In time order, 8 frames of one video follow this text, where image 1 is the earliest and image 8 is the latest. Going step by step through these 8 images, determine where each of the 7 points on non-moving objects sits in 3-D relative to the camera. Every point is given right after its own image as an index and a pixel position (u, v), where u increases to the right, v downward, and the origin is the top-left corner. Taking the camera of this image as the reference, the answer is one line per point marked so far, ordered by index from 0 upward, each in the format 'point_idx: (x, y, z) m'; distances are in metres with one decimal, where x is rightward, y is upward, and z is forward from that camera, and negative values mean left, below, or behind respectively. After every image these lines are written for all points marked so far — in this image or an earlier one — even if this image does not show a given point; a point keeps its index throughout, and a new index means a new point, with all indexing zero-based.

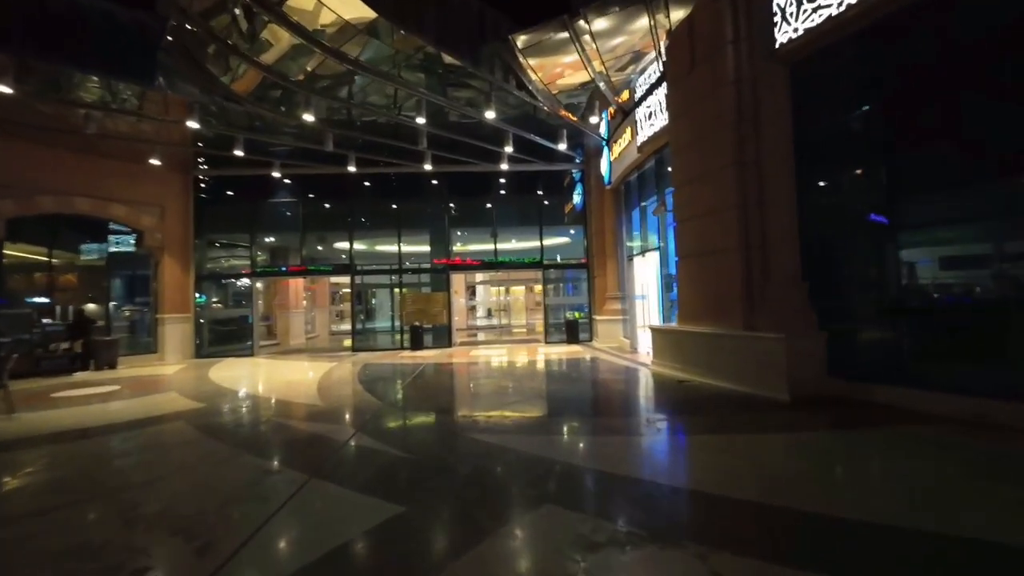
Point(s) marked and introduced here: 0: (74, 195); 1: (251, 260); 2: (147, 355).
0: (-10.9, +2.3, +10.6) m
1: (-7.8, +0.8, +13.0) m
2: (-10.0, -1.8, +11.7) m
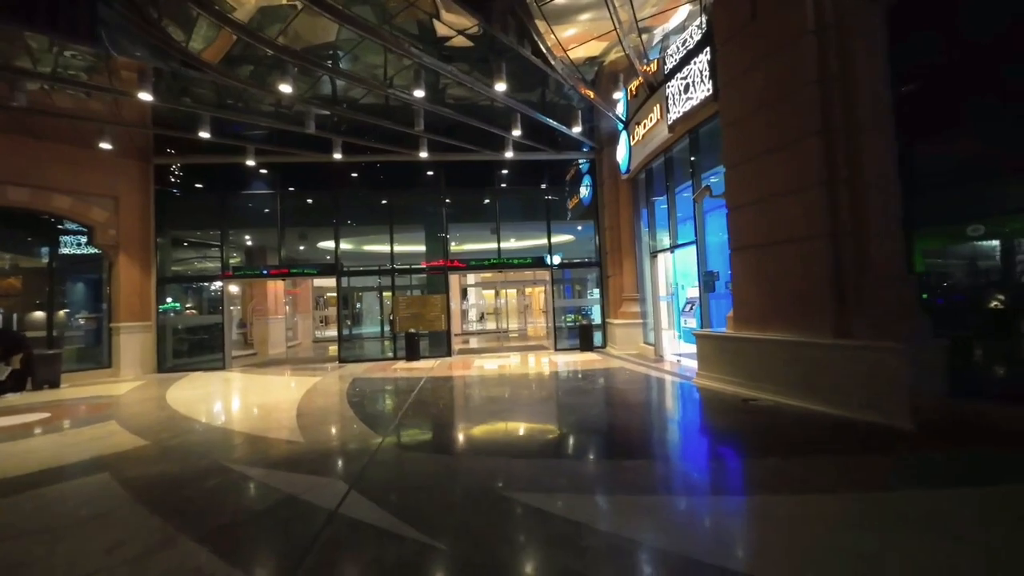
0: (-10.7, +2.2, +9.0) m
1: (-7.7, +0.7, +11.5) m
2: (-9.7, -1.9, +10.1) m
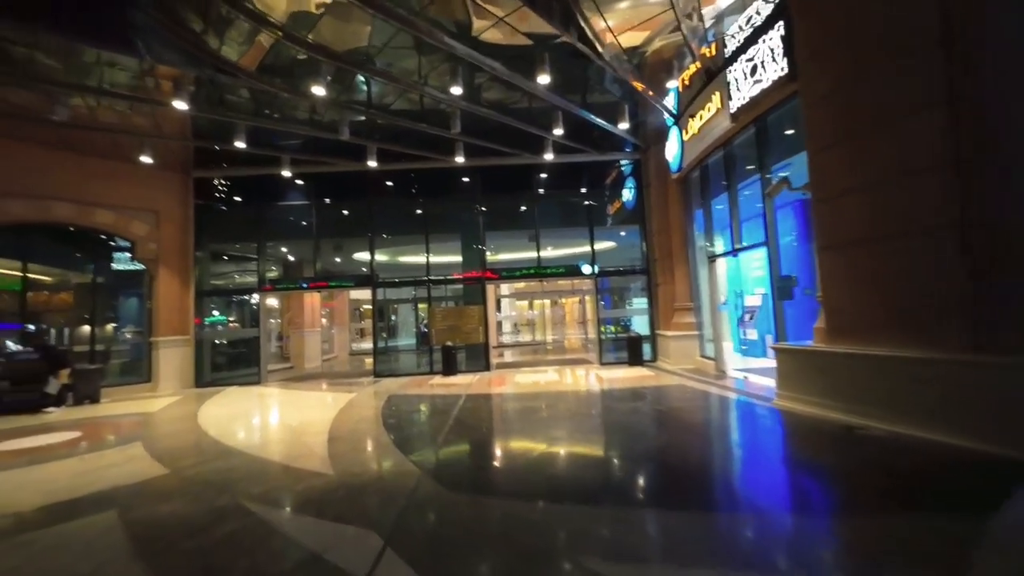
0: (-9.8, +1.9, +9.2) m
1: (-6.6, +0.3, +11.4) m
2: (-8.8, -2.3, +10.1) m
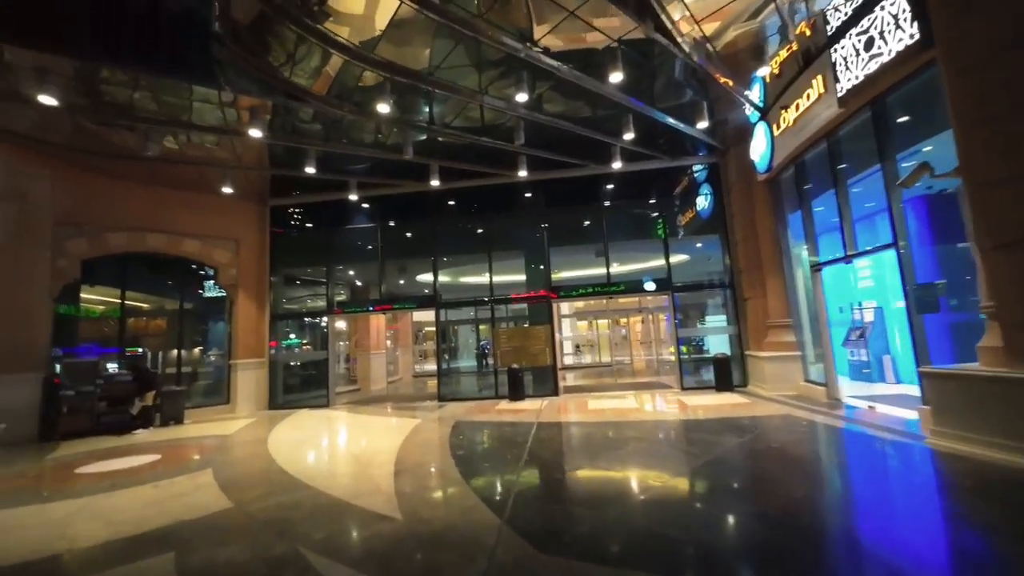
0: (-8.4, +1.3, +9.9) m
1: (-4.9, -0.3, +11.6) m
2: (-7.1, -2.9, +10.5) m
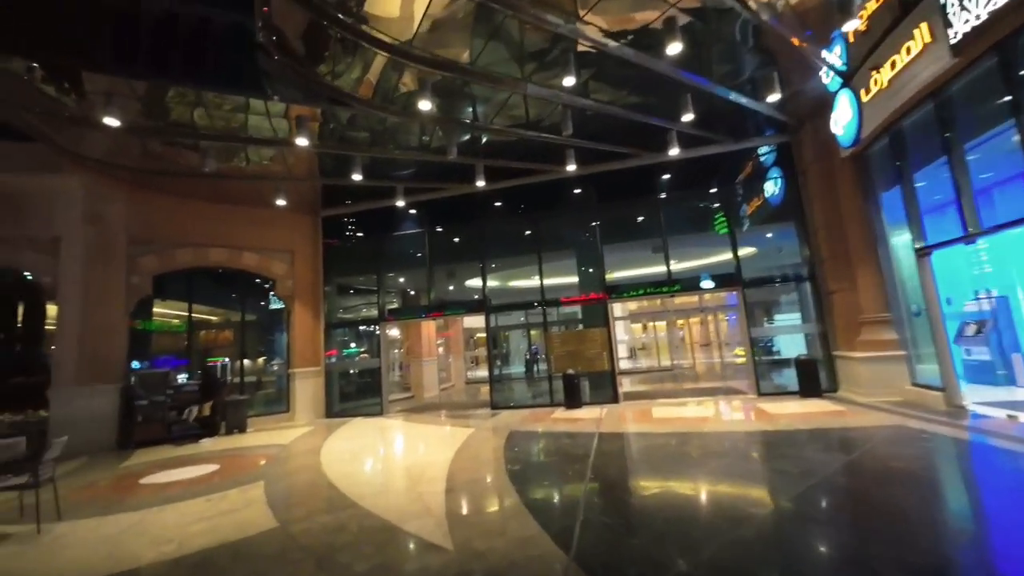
0: (-7.2, +1.0, +10.3) m
1: (-3.5, -0.5, +11.6) m
2: (-5.8, -3.1, +10.7) m
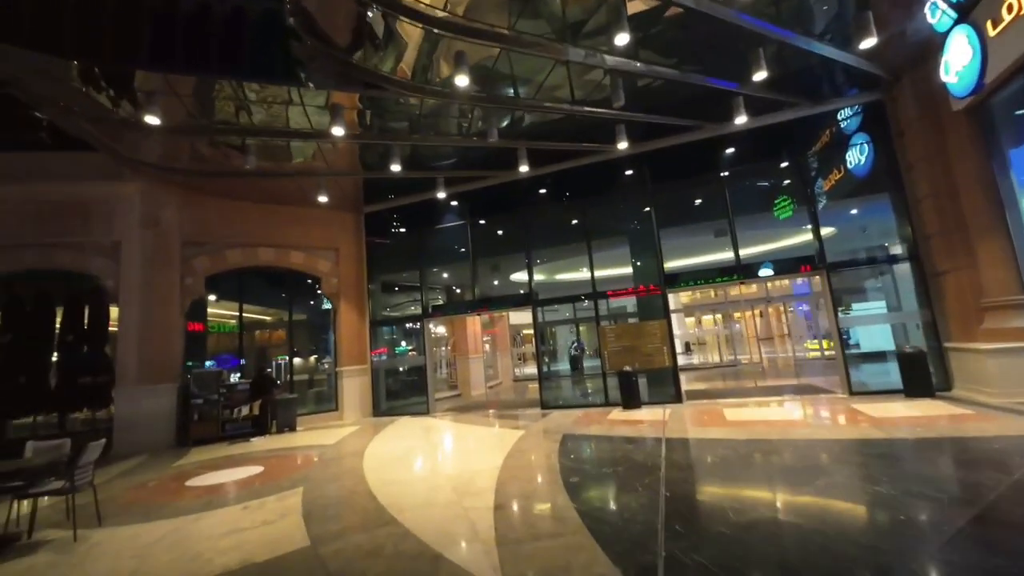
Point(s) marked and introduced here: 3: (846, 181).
0: (-6.1, +1.0, +10.4) m
1: (-2.3, -0.4, +11.3) m
2: (-4.6, -3.1, +10.7) m
3: (+6.7, +2.1, +8.6) m
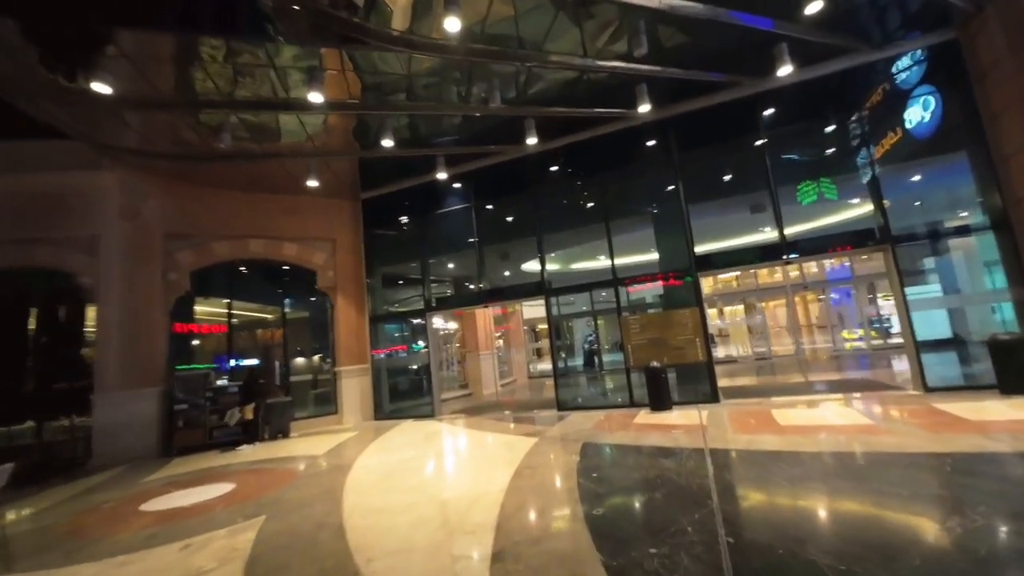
0: (-5.9, +1.1, +9.6) m
1: (-2.0, -0.2, +10.4) m
2: (-4.2, -2.9, +9.9) m
3: (+6.8, +2.5, +7.3) m
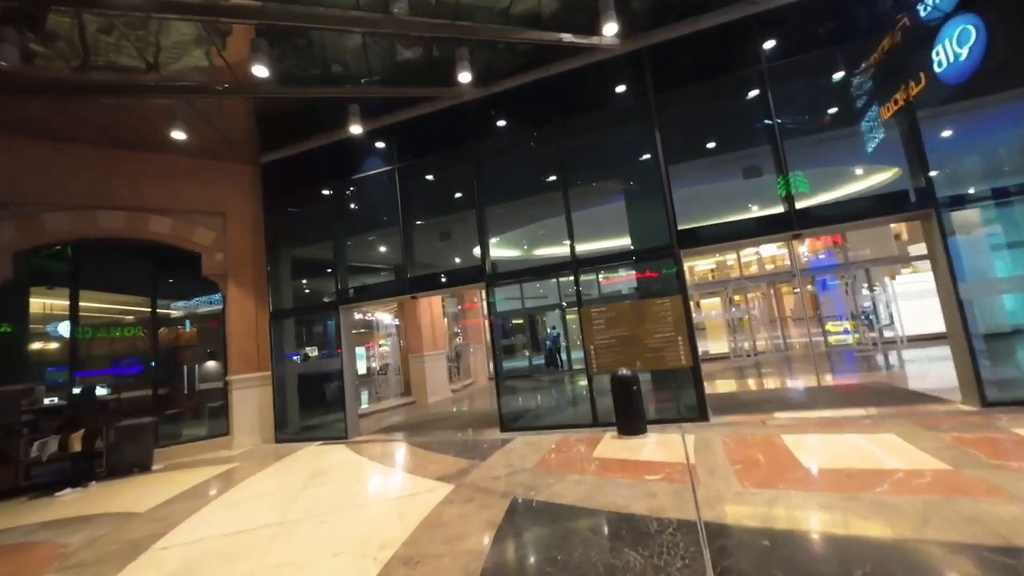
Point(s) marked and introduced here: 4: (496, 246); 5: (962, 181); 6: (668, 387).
0: (-7.0, +1.3, +7.4) m
1: (-3.1, +0.1, +8.4) m
2: (-5.3, -2.7, +7.8) m
3: (+5.8, +2.7, +5.7) m
4: (-0.2, +0.9, +7.6) m
5: (+6.2, +1.6, +5.5) m
6: (+2.3, -1.5, +6.4) m
